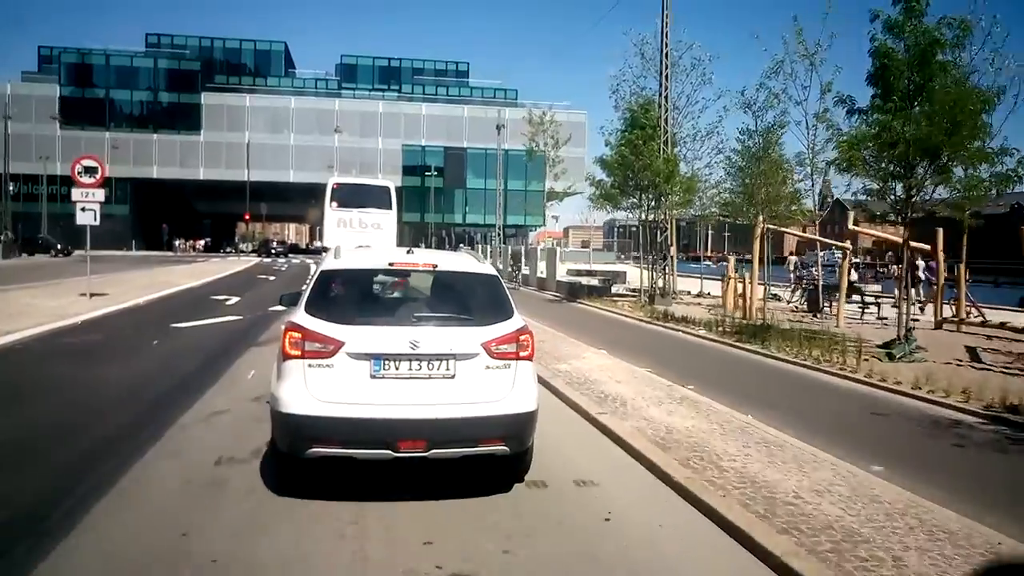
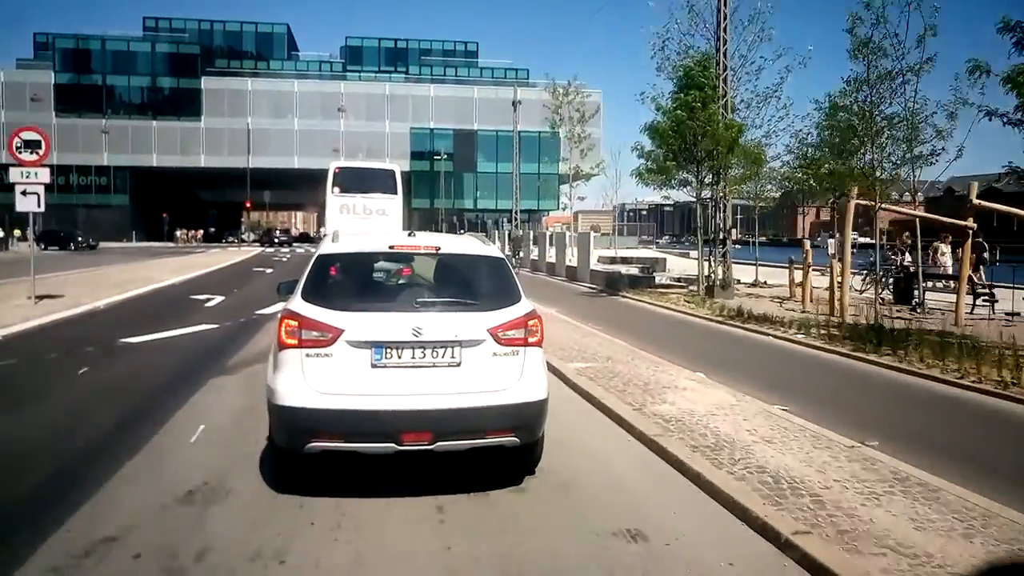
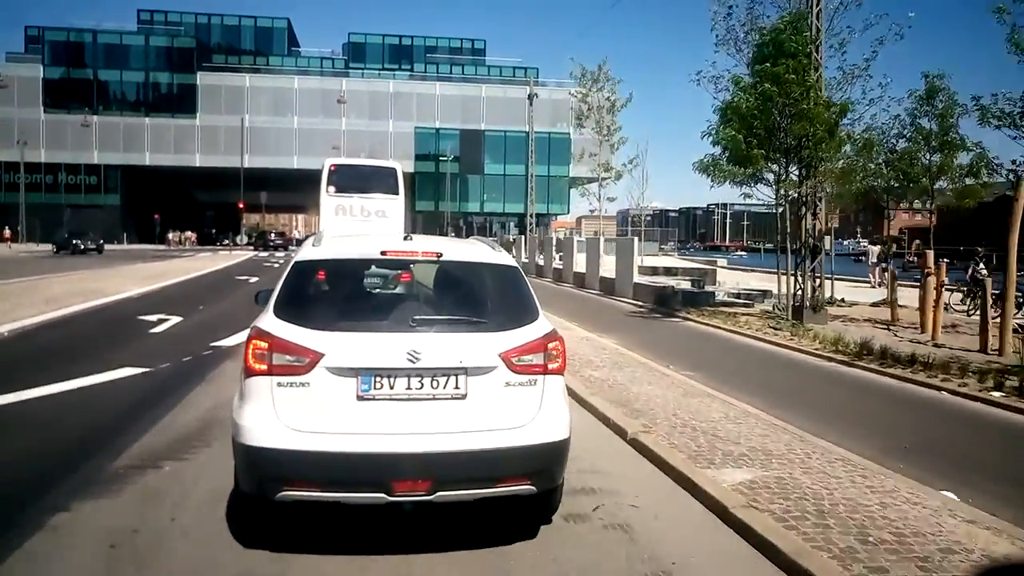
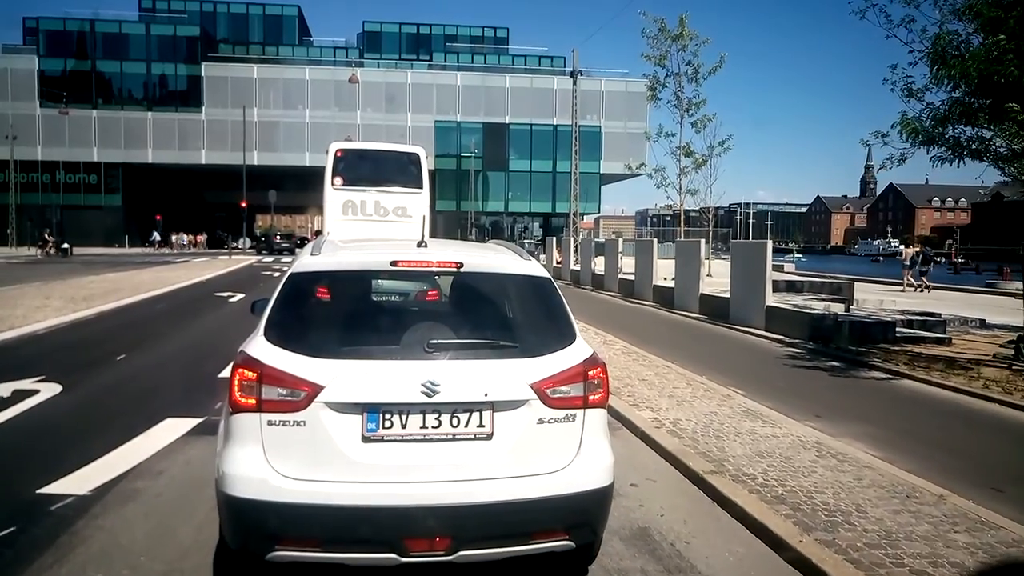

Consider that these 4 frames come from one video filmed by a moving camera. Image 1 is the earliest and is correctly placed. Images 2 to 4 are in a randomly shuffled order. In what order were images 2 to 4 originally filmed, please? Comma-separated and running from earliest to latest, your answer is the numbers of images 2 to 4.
2, 3, 4
